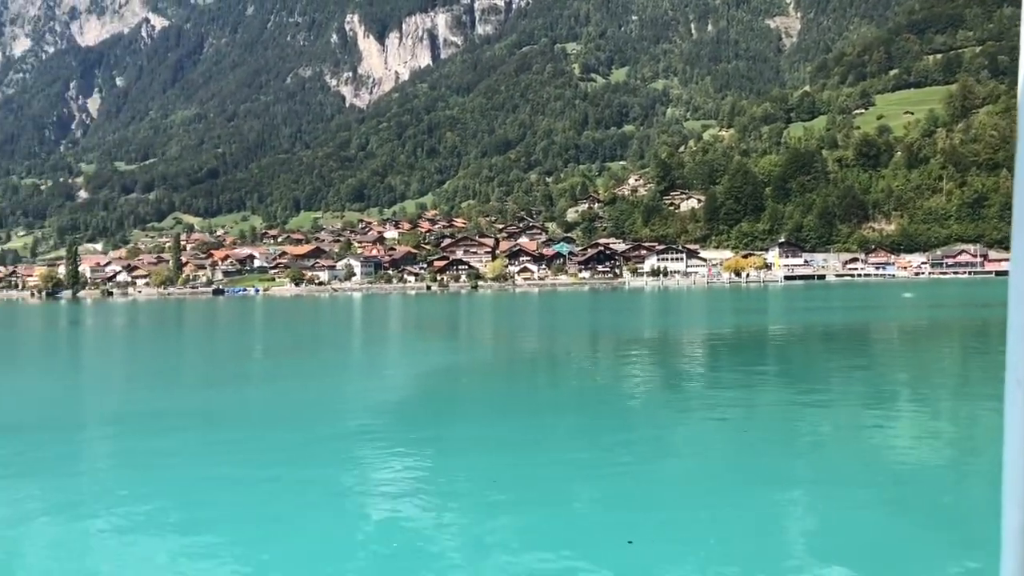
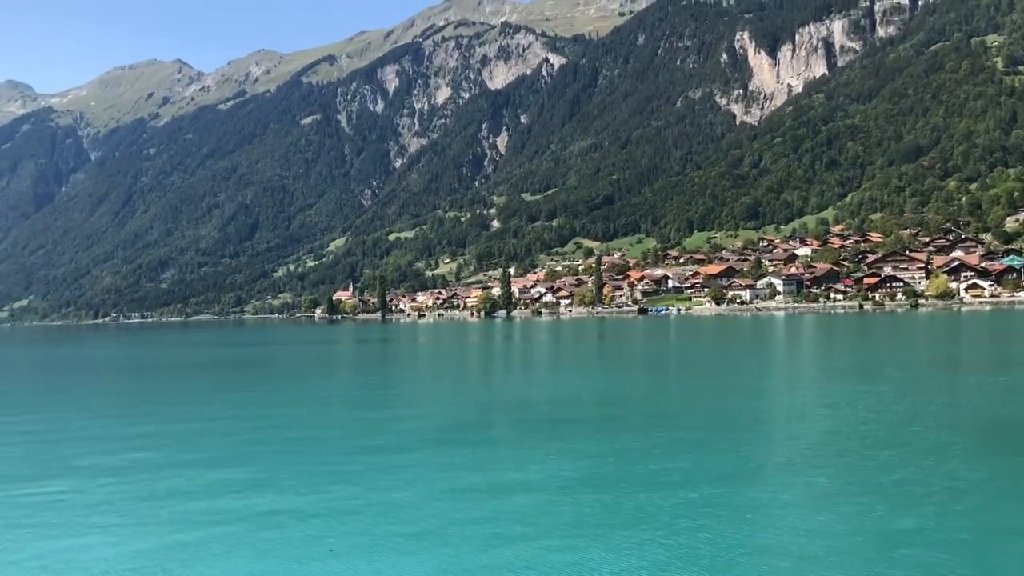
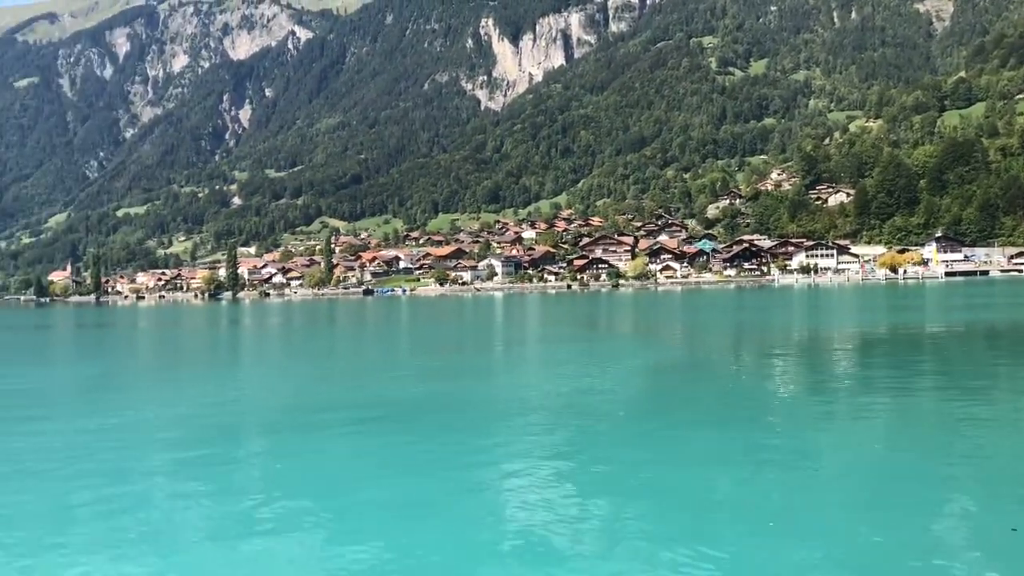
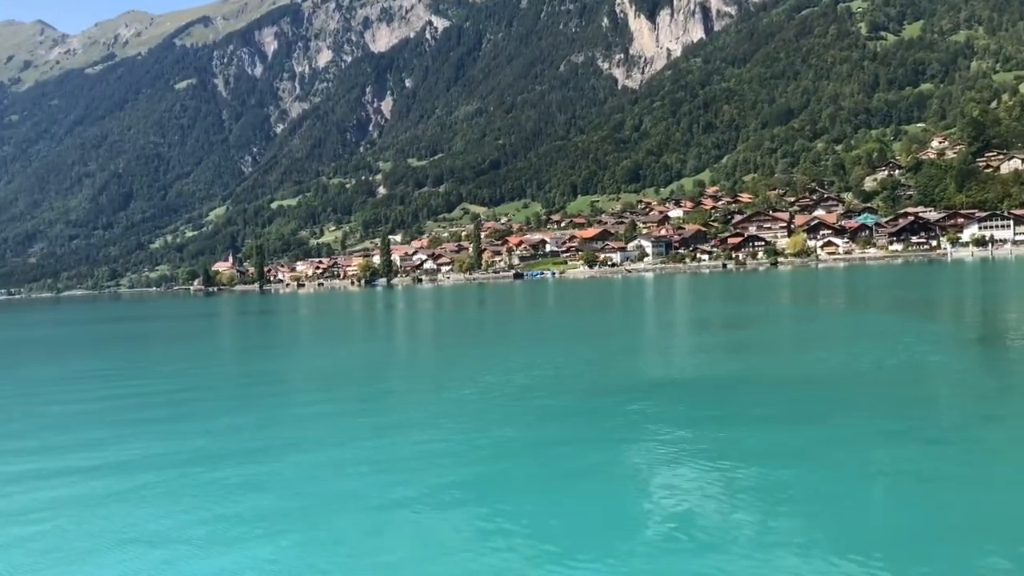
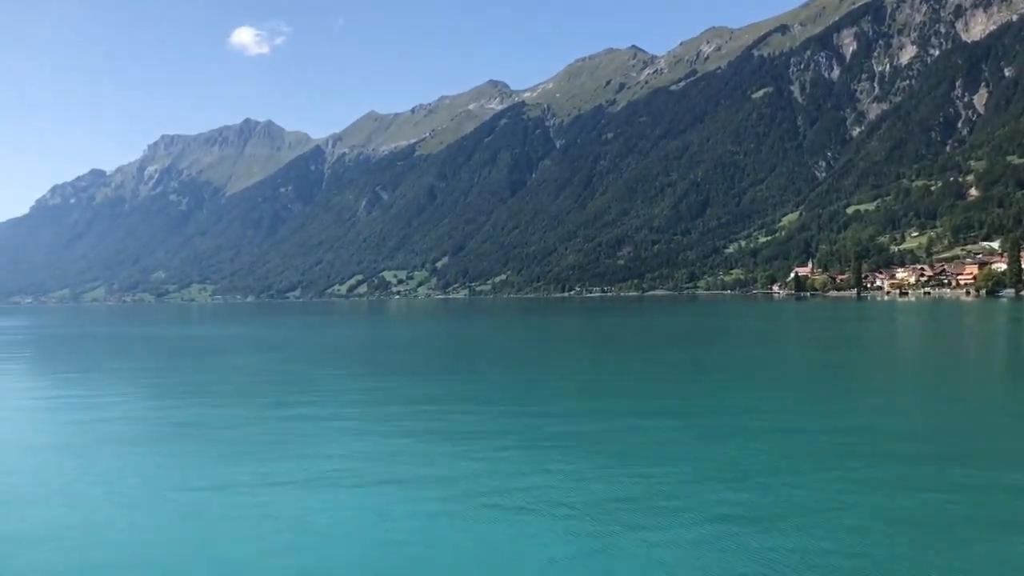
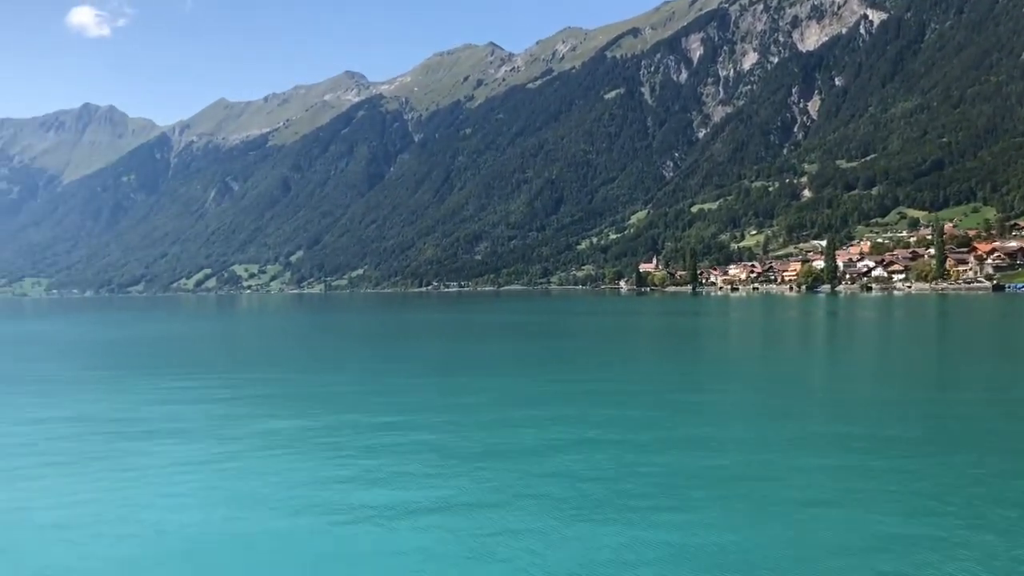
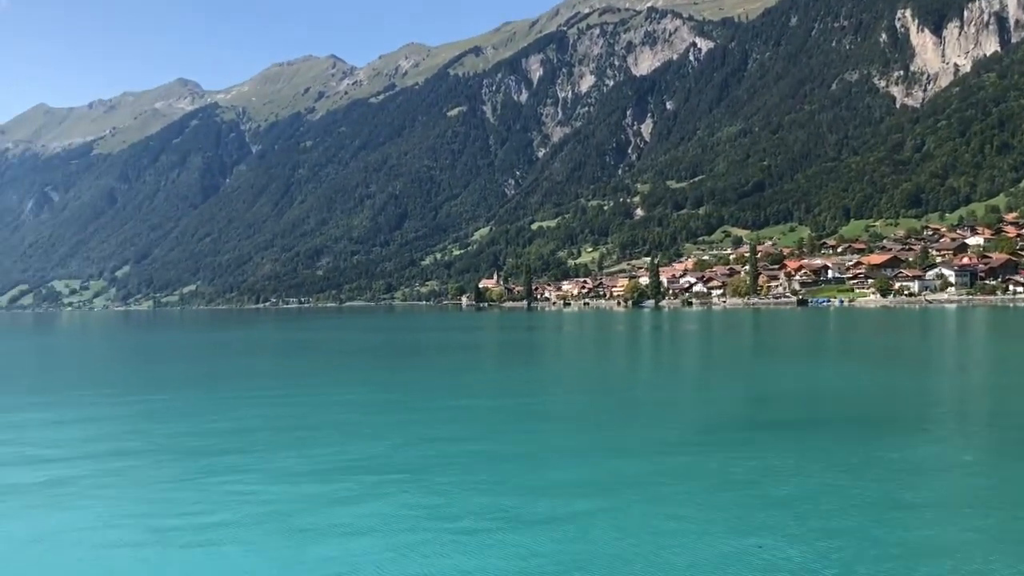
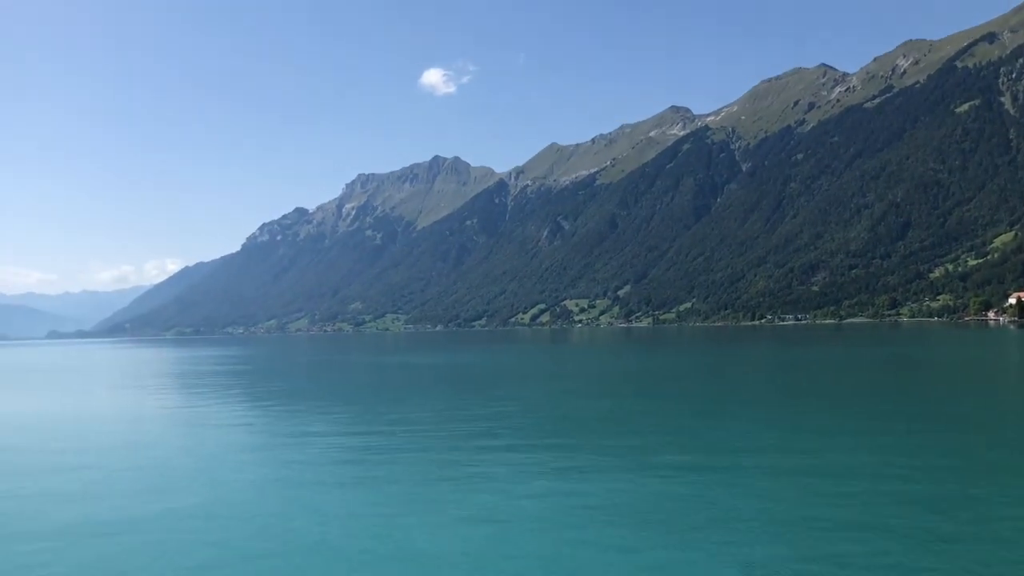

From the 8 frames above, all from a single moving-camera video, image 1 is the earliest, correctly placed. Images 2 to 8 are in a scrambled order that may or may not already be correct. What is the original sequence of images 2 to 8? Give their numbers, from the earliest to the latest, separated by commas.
3, 4, 2, 7, 6, 5, 8
